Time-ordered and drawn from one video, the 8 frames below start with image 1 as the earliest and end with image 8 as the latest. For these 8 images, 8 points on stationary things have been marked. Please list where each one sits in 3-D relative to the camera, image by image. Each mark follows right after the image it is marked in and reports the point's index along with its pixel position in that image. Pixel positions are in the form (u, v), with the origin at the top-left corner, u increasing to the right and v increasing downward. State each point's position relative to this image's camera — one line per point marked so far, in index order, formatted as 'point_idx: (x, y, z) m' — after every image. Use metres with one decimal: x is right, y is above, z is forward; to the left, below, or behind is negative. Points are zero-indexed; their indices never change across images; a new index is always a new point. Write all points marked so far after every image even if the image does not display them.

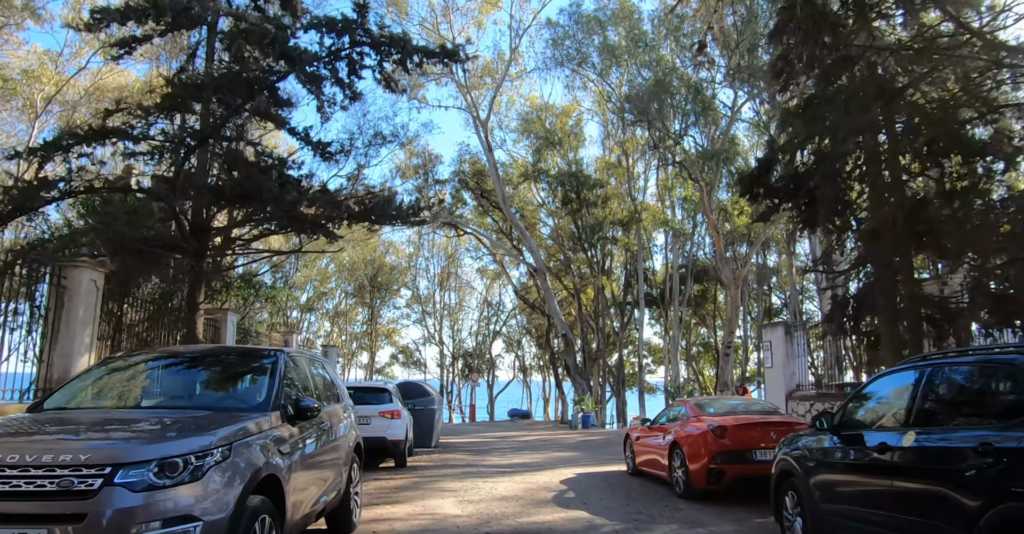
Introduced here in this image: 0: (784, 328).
0: (+5.7, -1.3, +14.5) m
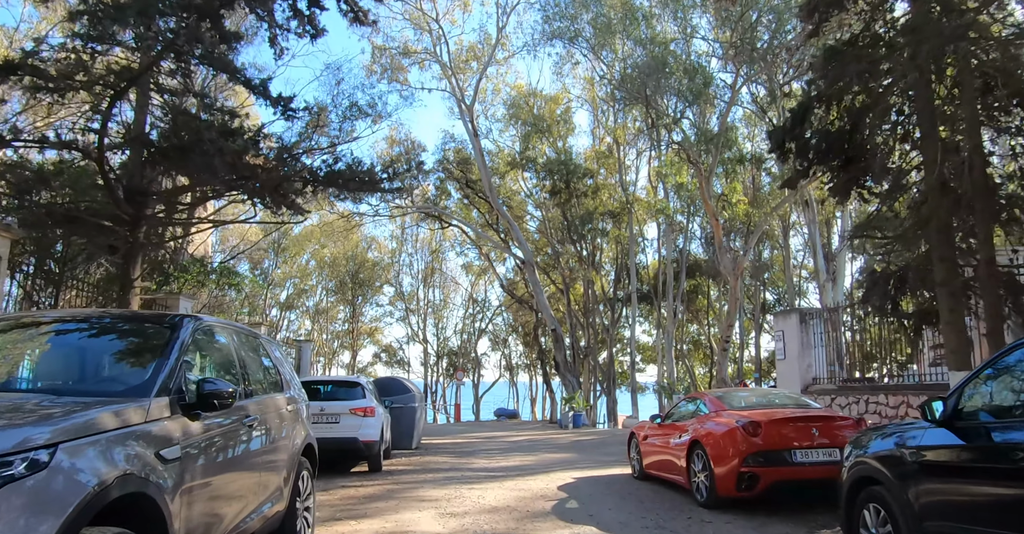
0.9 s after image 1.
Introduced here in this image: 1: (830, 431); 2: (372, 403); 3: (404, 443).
0: (+5.5, -0.9, +13.2) m
1: (+3.2, -1.7, +7.0) m
2: (-2.2, -2.1, +10.8) m
3: (-2.3, -3.9, +15.3) m
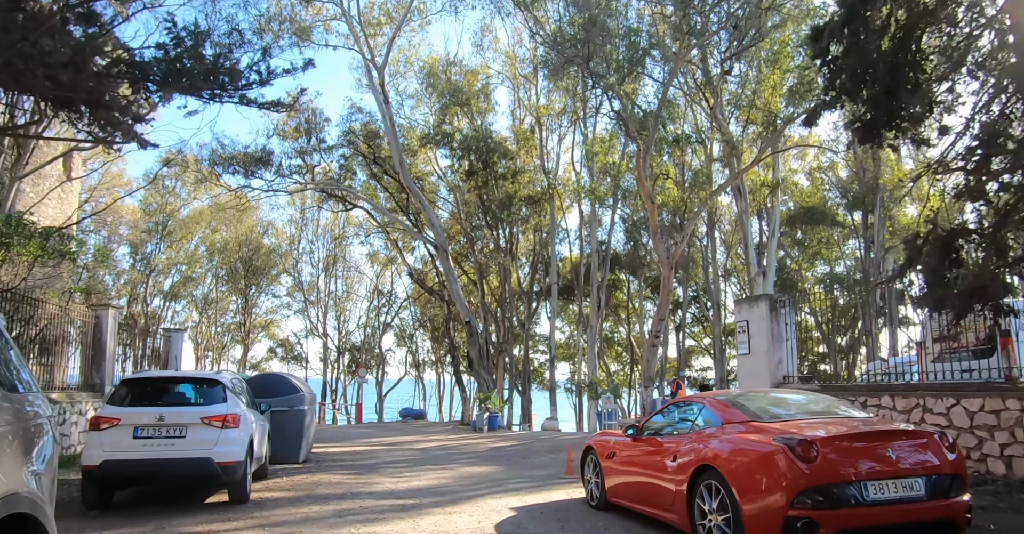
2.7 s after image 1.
0: (+4.2, -0.6, +11.3) m
1: (+2.8, -1.3, +4.9) m
2: (-3.1, -1.6, +7.9) m
3: (-3.9, -3.4, +12.3) m
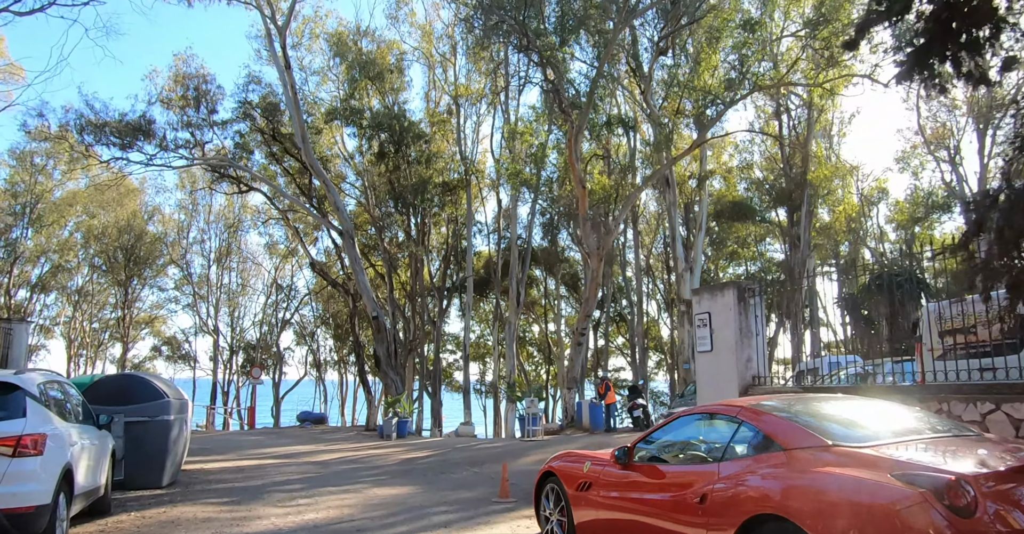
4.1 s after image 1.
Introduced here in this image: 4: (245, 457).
0: (+3.1, -0.3, +9.8) m
1: (+2.6, -1.0, +3.2) m
2: (-3.7, -1.2, +5.4) m
3: (-5.1, -3.0, +9.7) m
4: (-6.1, -4.4, +16.0) m
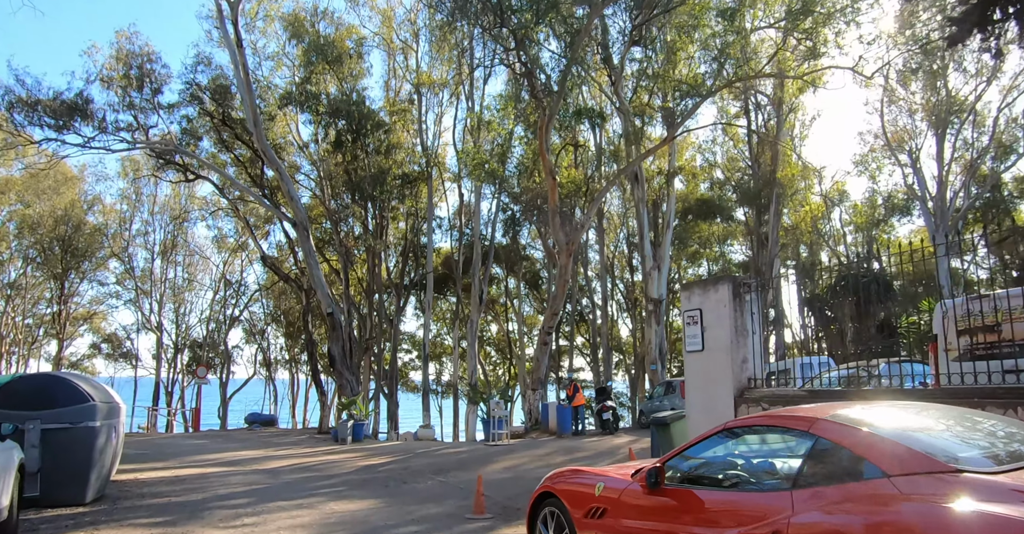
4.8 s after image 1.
0: (+2.8, -0.3, +9.0) m
1: (+2.7, -1.0, +2.5) m
2: (-3.7, -1.1, +4.3) m
3: (-5.4, -2.8, +8.5) m
4: (-6.9, -4.2, +14.6) m
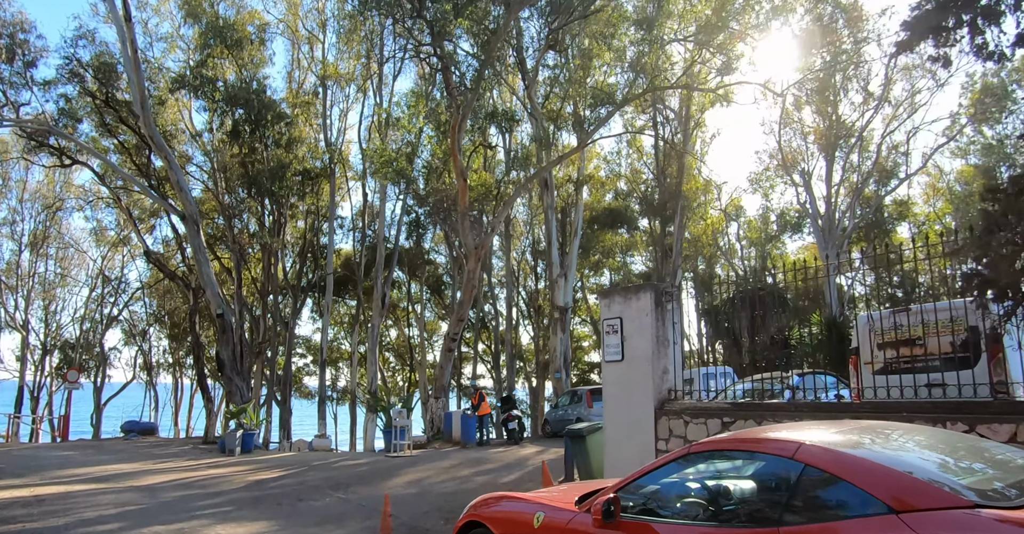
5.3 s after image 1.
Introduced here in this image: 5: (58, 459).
0: (+1.8, -0.4, +8.8) m
1: (+2.5, -1.0, +2.3) m
2: (-4.1, -1.0, +3.2) m
3: (-6.4, -2.6, +7.1) m
4: (-8.7, -4.0, +13.0) m
5: (-12.1, -5.1, +18.3) m
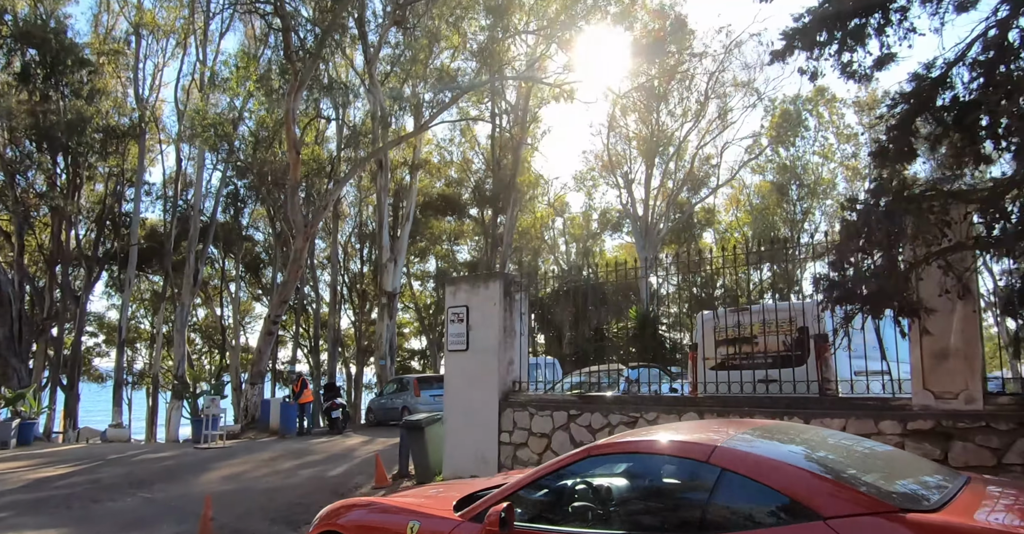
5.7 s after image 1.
0: (-0.1, -0.2, +8.7) m
1: (+2.2, -1.1, +2.6) m
2: (-4.4, -0.7, +1.8) m
3: (-7.7, -2.1, +5.0) m
4: (-11.5, -3.2, +10.2) m
5: (-16.2, -4.0, +14.5) m
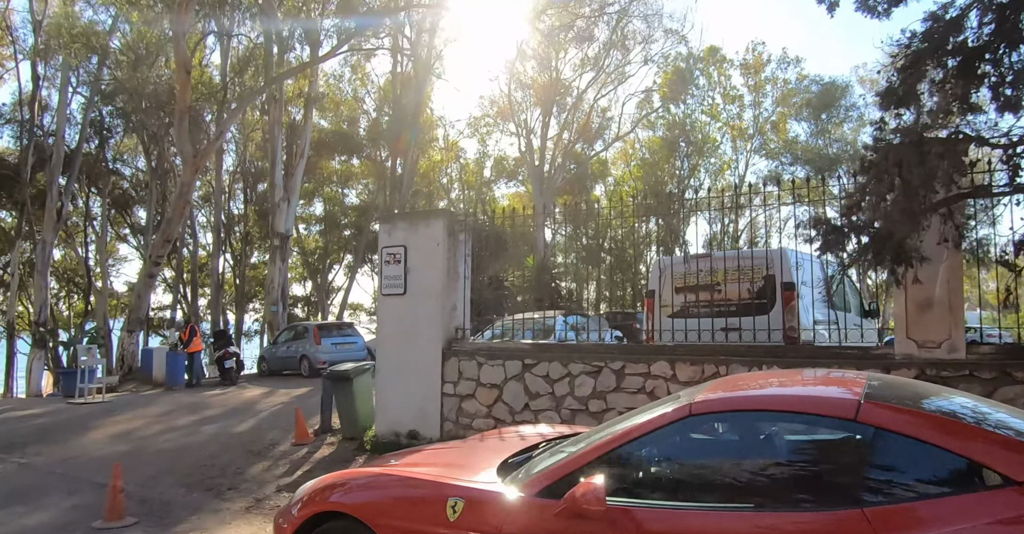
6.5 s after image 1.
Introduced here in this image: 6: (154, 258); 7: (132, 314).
0: (-0.7, +0.5, +8.0) m
1: (+2.5, -0.9, +2.4) m
2: (-3.8, -0.4, +0.6) m
3: (-7.7, -1.6, +3.3) m
4: (-12.3, -2.2, +7.8) m
5: (-17.7, -2.6, +11.3) m
6: (-9.8, +0.2, +18.9) m
7: (-10.6, -1.3, +19.4) m
